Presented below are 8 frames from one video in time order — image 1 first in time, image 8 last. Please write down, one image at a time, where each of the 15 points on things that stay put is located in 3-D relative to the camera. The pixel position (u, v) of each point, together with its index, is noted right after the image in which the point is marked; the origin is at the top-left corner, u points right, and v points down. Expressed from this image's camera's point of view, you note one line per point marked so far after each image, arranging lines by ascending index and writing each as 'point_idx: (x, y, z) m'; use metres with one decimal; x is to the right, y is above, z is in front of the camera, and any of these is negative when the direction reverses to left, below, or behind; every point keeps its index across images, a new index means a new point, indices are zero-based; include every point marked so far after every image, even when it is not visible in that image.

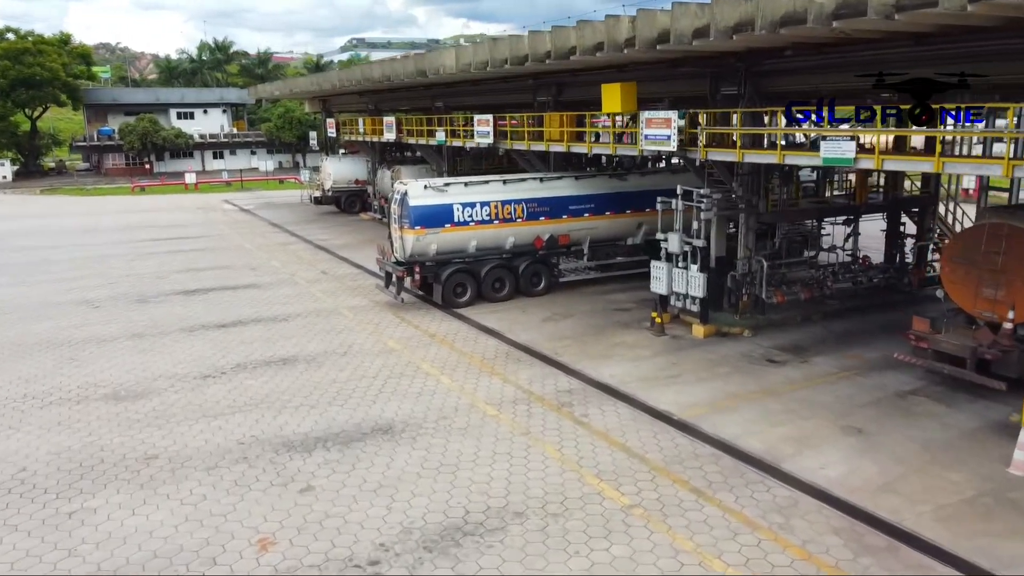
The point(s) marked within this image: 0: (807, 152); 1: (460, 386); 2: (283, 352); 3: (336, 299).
0: (+4.7, +2.2, +12.9) m
1: (-0.8, -1.6, +13.3) m
2: (-4.3, -1.2, +15.2) m
3: (-4.3, -0.3, +19.6) m
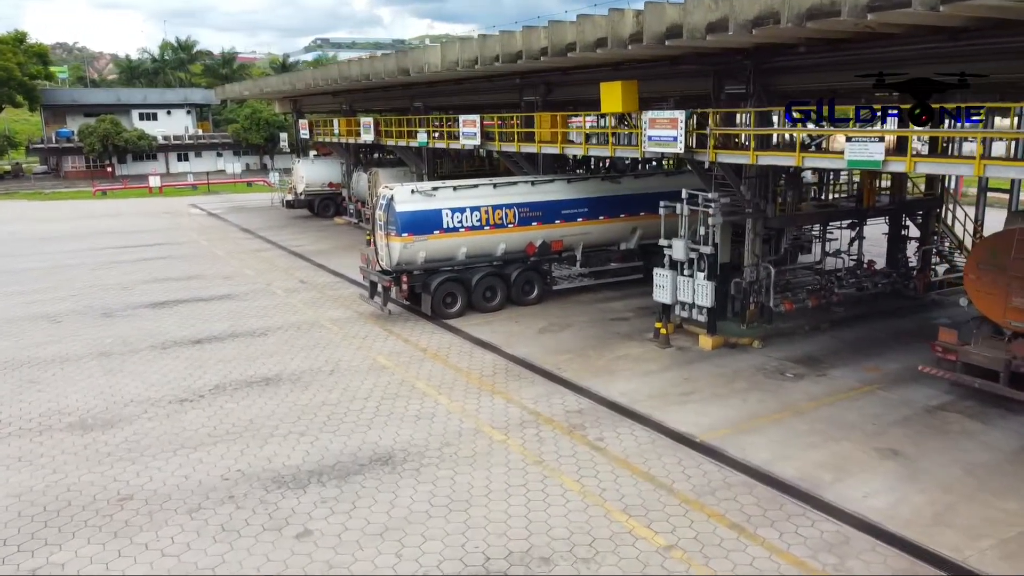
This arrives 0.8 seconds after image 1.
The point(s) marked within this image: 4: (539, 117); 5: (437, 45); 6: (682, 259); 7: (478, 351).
0: (+4.8, +2.0, +12.2) m
1: (-0.8, -1.8, +12.3) m
2: (-4.3, -1.5, +14.1) m
3: (-4.4, -0.6, +18.5) m
4: (+0.7, +4.2, +19.6) m
5: (-1.8, +5.9, +19.7) m
6: (+3.2, +0.5, +15.2) m
7: (-0.6, -1.2, +15.4) m
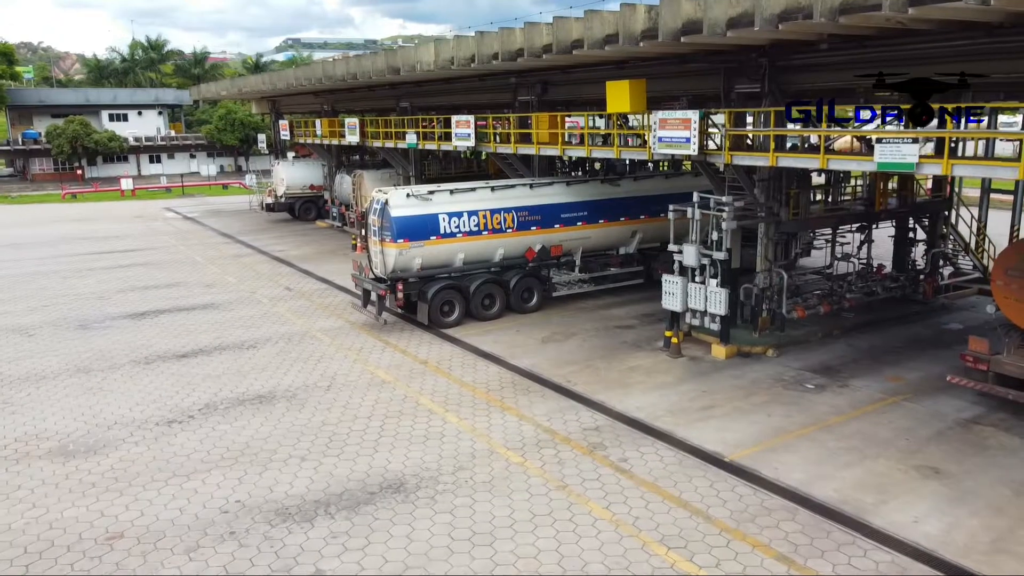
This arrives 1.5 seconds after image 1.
0: (+4.9, +1.9, +11.6) m
1: (-0.6, -2.0, +11.6) m
2: (-4.1, -1.6, +13.3) m
3: (-4.5, -0.7, +17.7) m
4: (+0.6, +4.0, +18.9) m
5: (-1.9, +5.7, +19.0) m
6: (+3.3, +0.4, +14.6) m
7: (-0.6, -1.3, +14.7) m
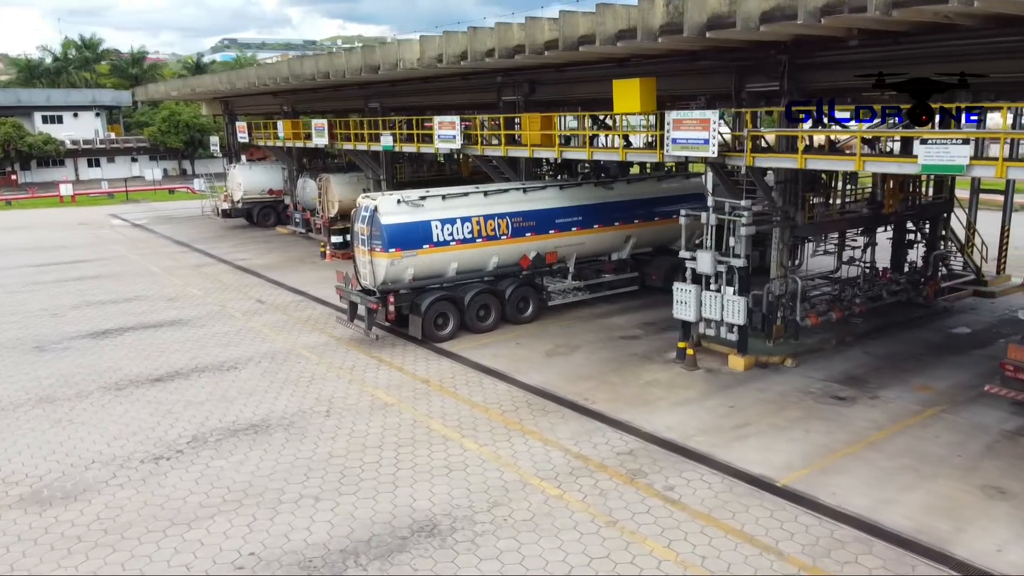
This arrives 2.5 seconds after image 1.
0: (+5.2, +1.8, +11.0) m
1: (-0.2, -2.2, +10.6) m
2: (-3.9, -1.9, +12.1) m
3: (-4.5, -1.0, +16.5) m
4: (+0.3, +3.8, +18.1) m
5: (-2.2, +5.5, +17.9) m
6: (+3.4, +0.3, +13.9) m
7: (-0.4, -1.5, +13.8) m
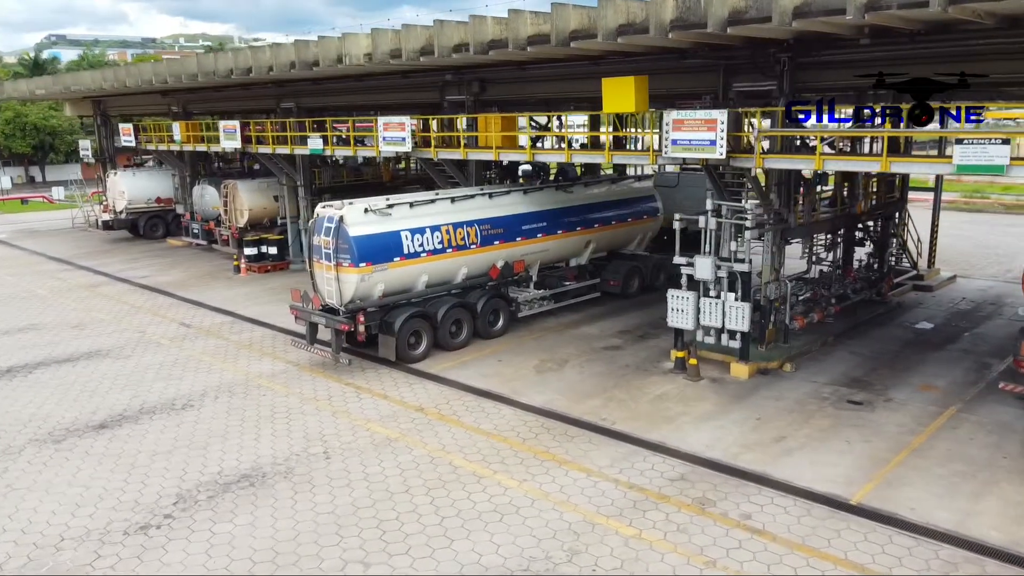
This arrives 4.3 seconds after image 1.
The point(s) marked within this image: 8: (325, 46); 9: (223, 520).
0: (+5.5, +1.8, +10.9) m
1: (+0.3, -2.4, +9.6) m
2: (-3.5, -2.3, +10.4) m
3: (-4.9, -1.4, +14.6) m
4: (-0.6, +3.6, +17.0) m
5: (-3.1, +5.2, +16.4) m
6: (+3.3, +0.2, +13.4) m
7: (-0.4, -1.8, +12.6) m
8: (-4.0, +5.1, +17.1) m
9: (-3.2, -2.6, +8.9) m
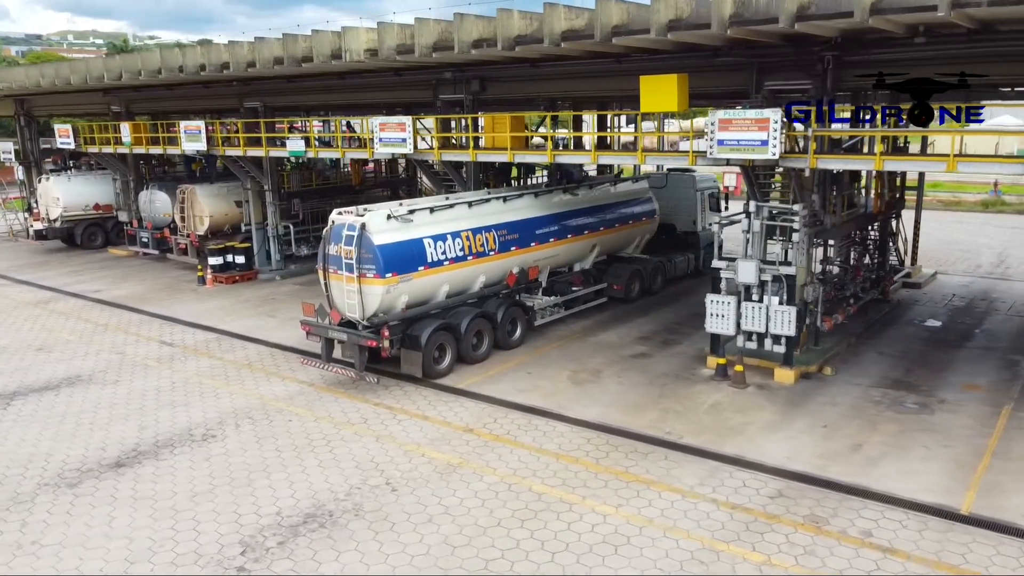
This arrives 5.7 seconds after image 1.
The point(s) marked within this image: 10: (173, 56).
0: (+6.3, +1.7, +10.8) m
1: (+1.4, -2.5, +8.9) m
2: (-2.5, -2.5, +9.3) m
3: (-4.4, -1.7, +13.4) m
4: (-0.4, +3.4, +16.2) m
5: (-2.8, +4.9, +15.4) m
6: (+3.9, +0.1, +13.1) m
7: (+0.3, -1.9, +11.9) m
8: (-3.8, +4.9, +16.0) m
9: (-2.0, -2.7, +7.9) m
10: (-8.1, +5.6, +19.3) m
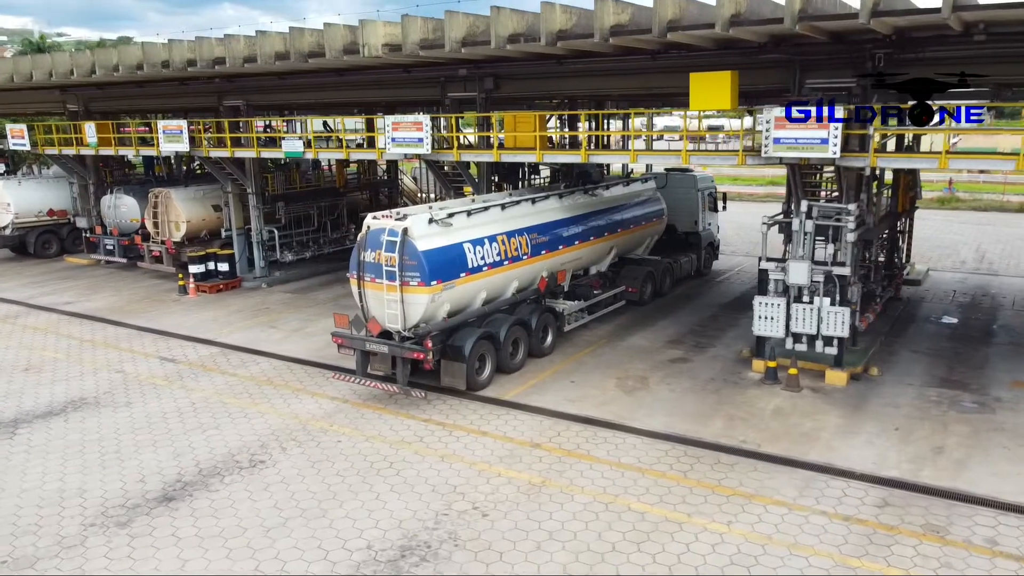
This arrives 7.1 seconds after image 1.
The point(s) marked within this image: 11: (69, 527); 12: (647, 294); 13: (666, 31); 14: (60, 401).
0: (+7.2, +1.8, +10.8) m
1: (+2.6, -2.6, +8.5) m
2: (-1.4, -2.6, +8.5) m
3: (-3.6, -1.8, +12.4) m
4: (0.0, +3.3, +15.6) m
5: (-2.4, +4.8, +14.6) m
6: (+4.6, +0.1, +12.8) m
7: (+1.2, -2.0, +11.4) m
8: (-3.4, +4.7, +15.1) m
9: (-0.8, -2.9, +7.2) m
10: (-7.9, +5.3, +18.0) m
11: (-4.8, -2.6, +8.8) m
12: (+3.1, -0.2, +18.6) m
13: (+2.2, +3.8, +11.9) m
14: (-7.2, -1.8, +12.9) m
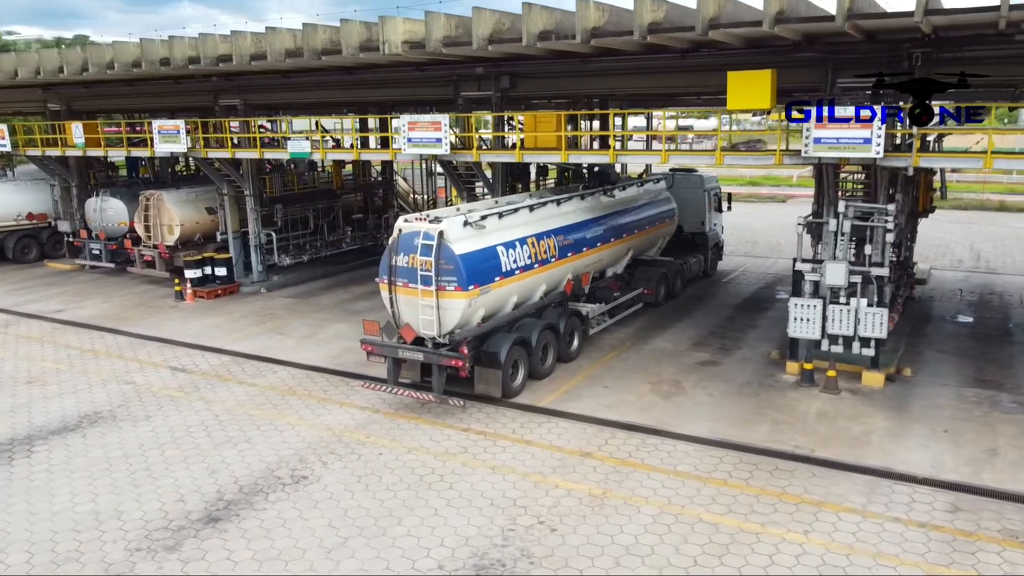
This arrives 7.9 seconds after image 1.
0: (+7.8, +1.8, +10.8) m
1: (+3.3, -2.6, +8.3) m
2: (-0.6, -2.7, +8.2) m
3: (-3.0, -1.9, +11.9) m
4: (+0.4, +3.2, +15.3) m
5: (-1.9, +4.7, +14.1) m
6: (+5.1, 0.0, +12.7) m
7: (+1.9, -2.1, +11.1) m
8: (-3.0, +4.6, +14.6) m
9: (+0.1, -2.9, +6.8) m
10: (-7.6, +5.2, +17.3) m
11: (-4.1, -2.7, +8.2) m
12: (+3.4, -0.2, +18.4) m
13: (+2.8, +3.7, +11.6) m
14: (-6.7, -1.9, +12.3) m
